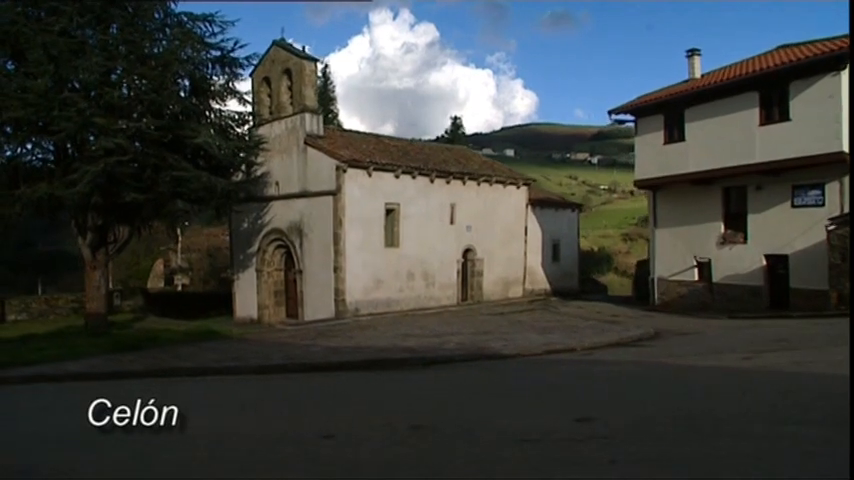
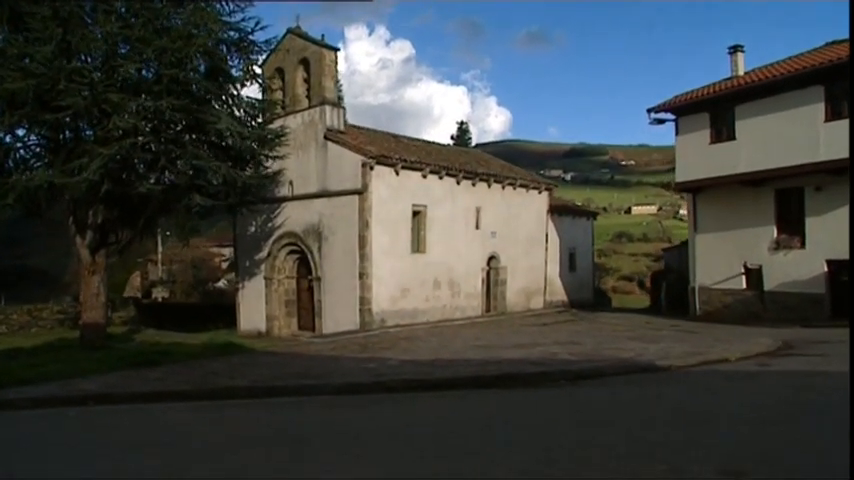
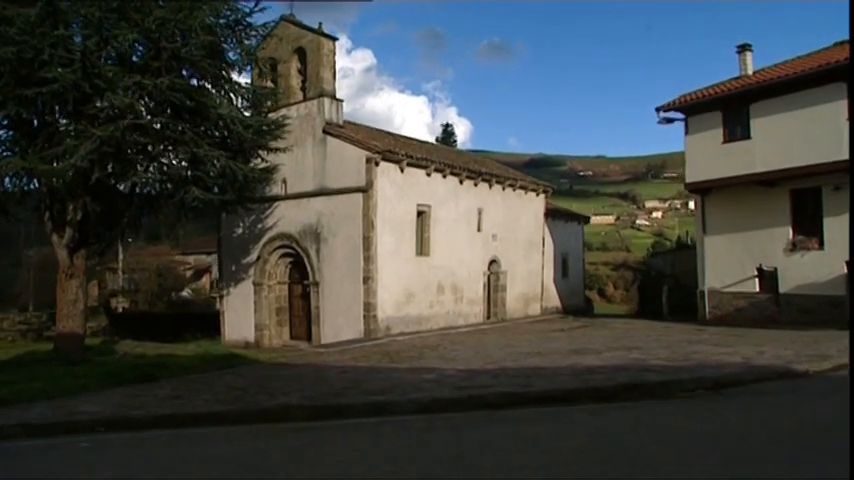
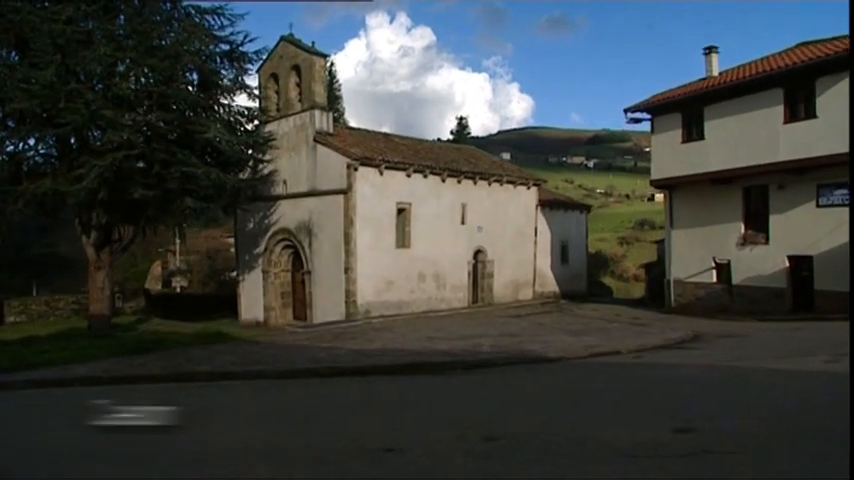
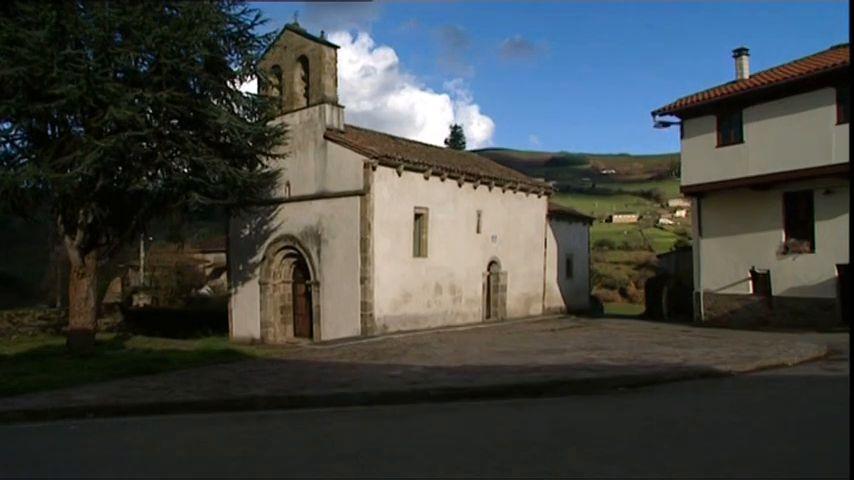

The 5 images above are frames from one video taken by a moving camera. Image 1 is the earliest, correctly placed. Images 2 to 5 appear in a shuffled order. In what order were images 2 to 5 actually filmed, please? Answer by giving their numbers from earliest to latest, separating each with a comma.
4, 2, 5, 3
